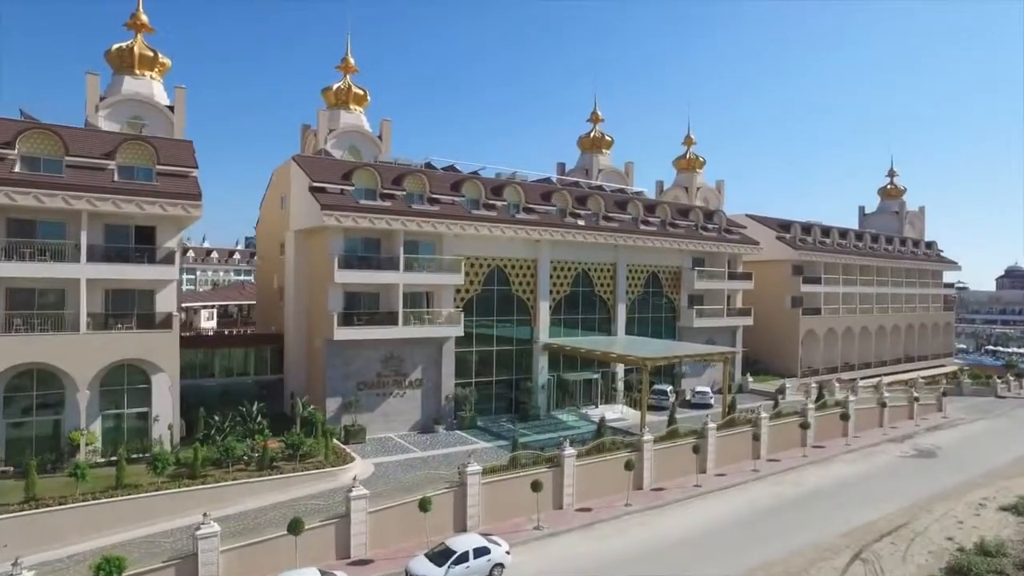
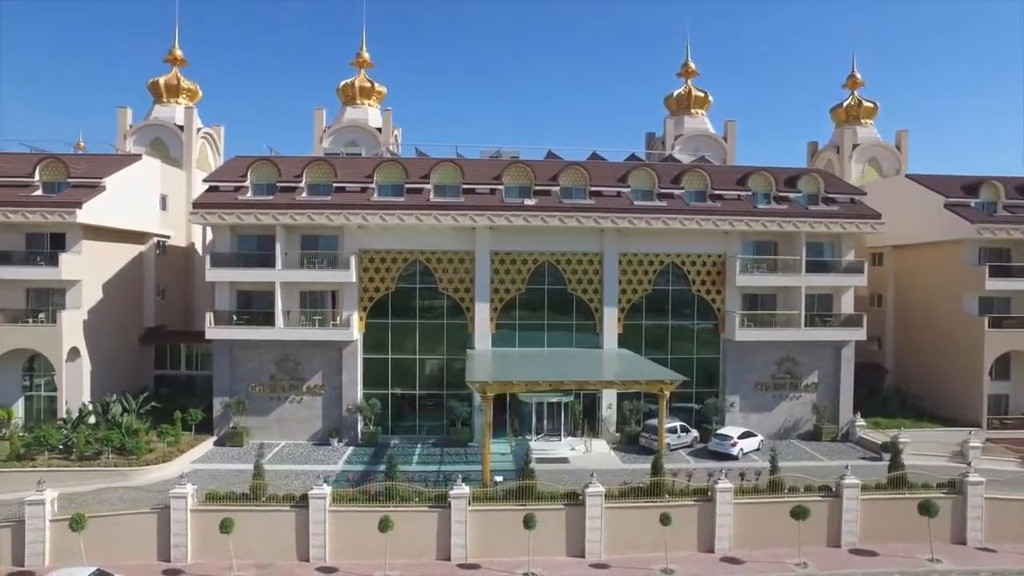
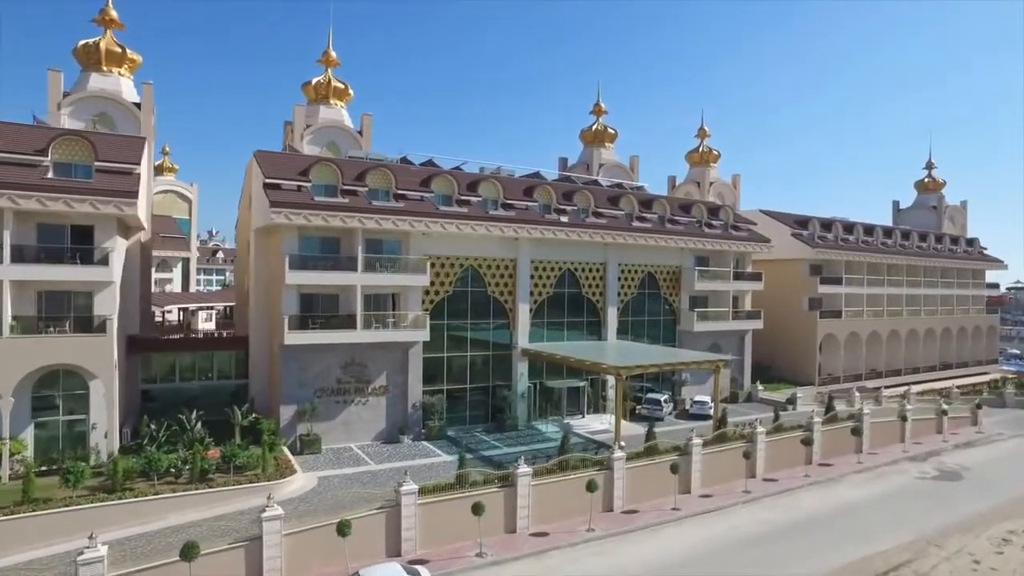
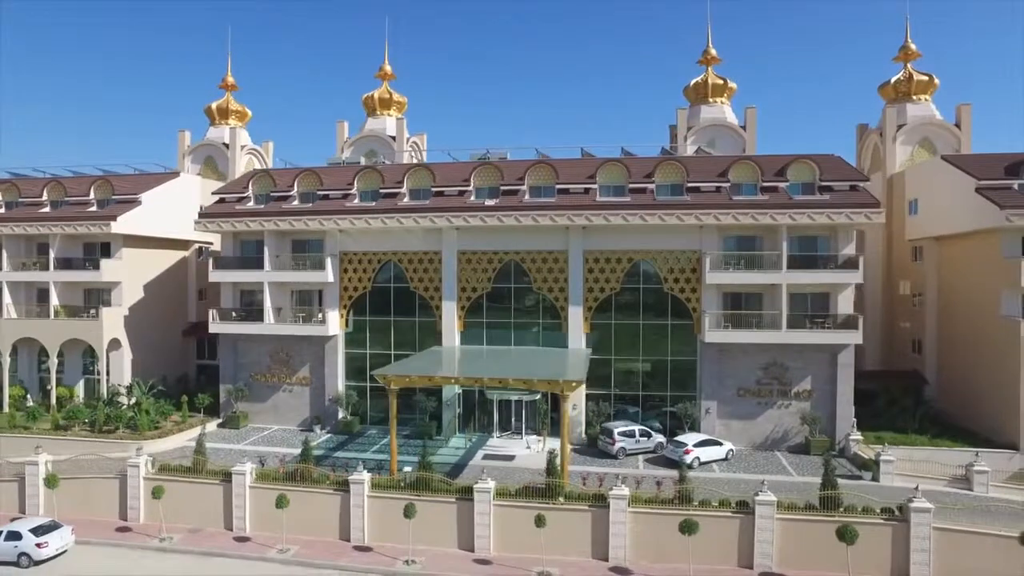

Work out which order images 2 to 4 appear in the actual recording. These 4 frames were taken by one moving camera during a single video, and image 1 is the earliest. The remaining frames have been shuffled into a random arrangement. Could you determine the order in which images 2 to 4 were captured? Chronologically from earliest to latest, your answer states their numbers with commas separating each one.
3, 2, 4
